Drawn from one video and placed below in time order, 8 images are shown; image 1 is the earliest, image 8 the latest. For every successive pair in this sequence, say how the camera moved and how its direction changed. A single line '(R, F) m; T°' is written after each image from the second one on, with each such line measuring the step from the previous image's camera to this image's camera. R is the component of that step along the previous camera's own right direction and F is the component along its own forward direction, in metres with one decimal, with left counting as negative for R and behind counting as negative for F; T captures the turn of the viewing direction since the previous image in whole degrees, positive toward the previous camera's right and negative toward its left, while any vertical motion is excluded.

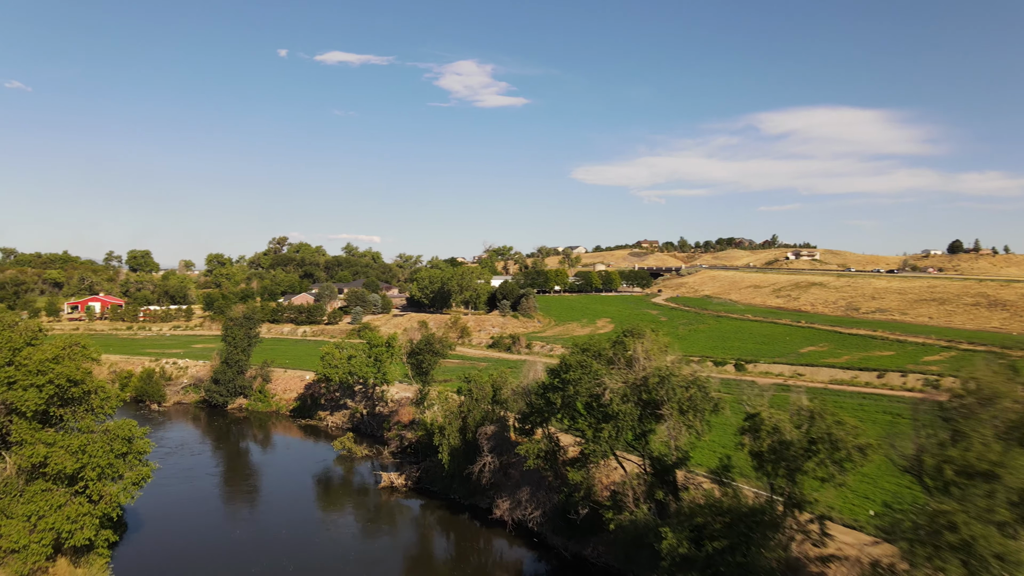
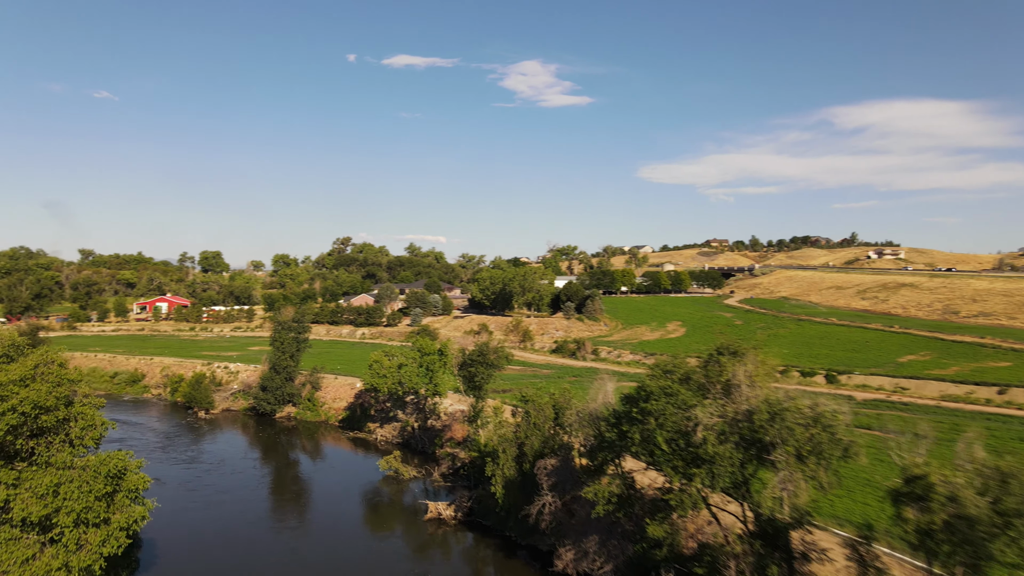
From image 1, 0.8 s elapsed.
(0.0, +3.1) m; -5°
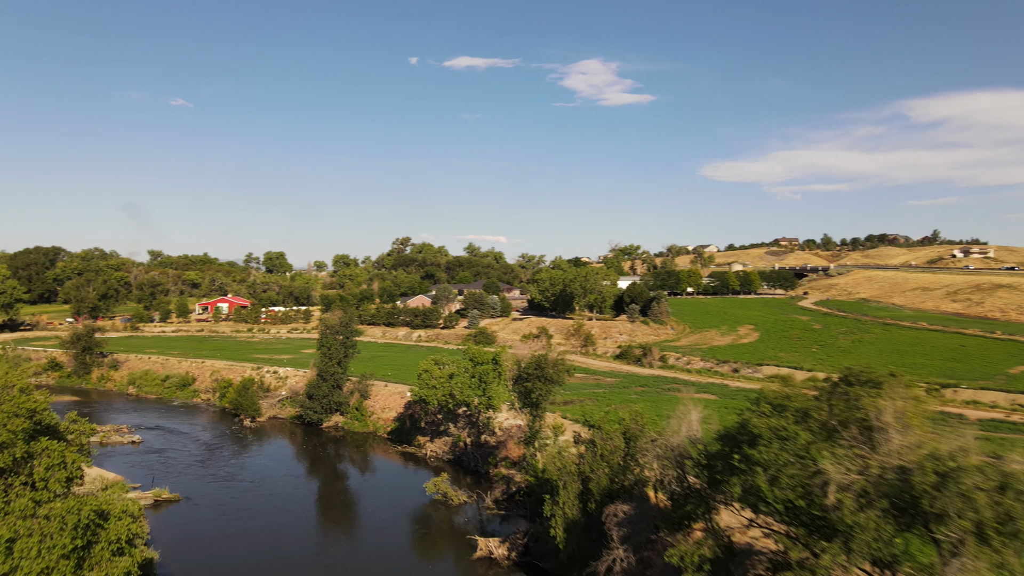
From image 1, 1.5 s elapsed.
(-0.1, +2.7) m; -5°
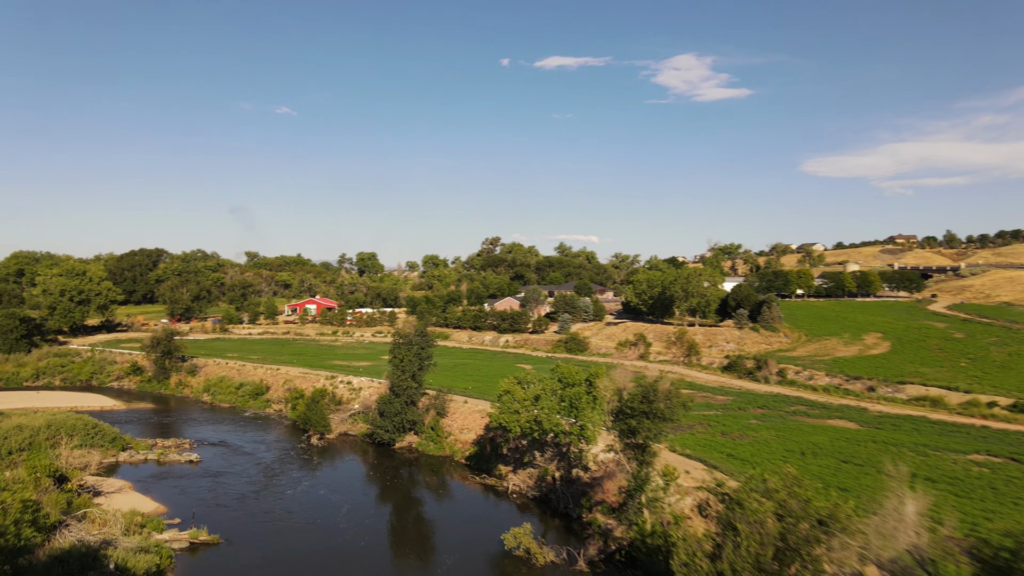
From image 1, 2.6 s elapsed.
(-0.2, +4.3) m; -7°
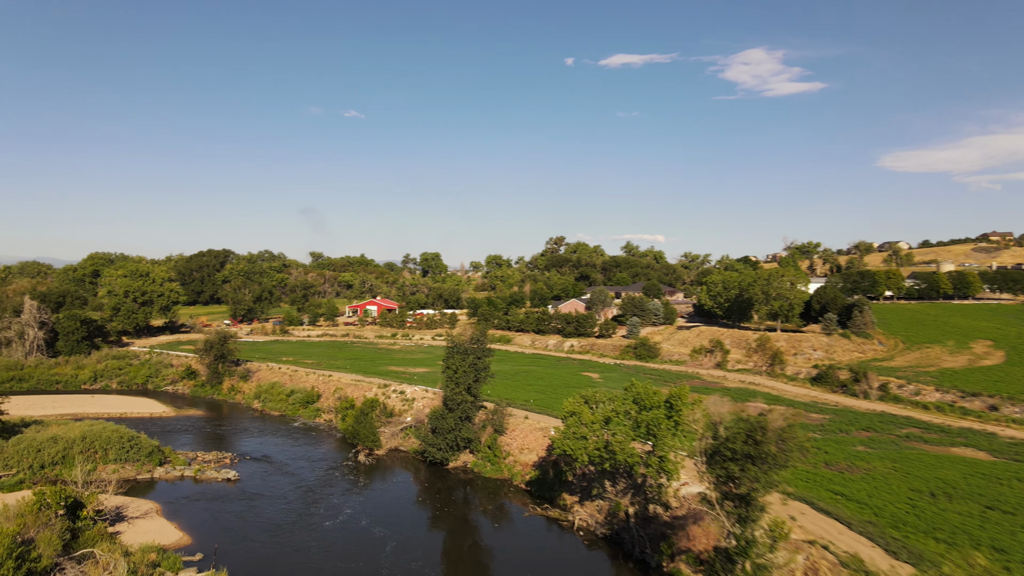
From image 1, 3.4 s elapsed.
(-0.1, +3.2) m; -5°
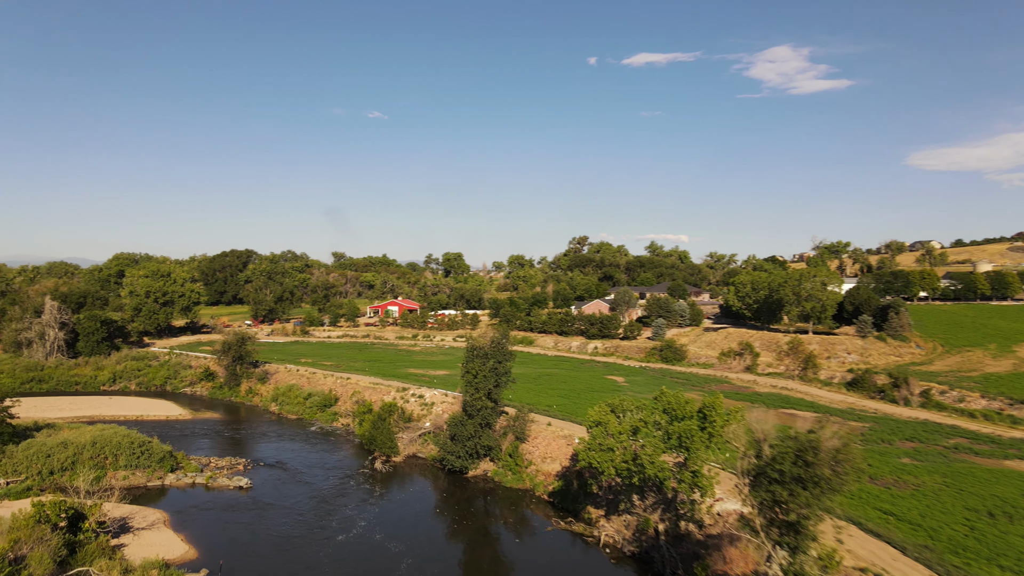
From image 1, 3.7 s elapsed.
(0.0, +1.2) m; -2°
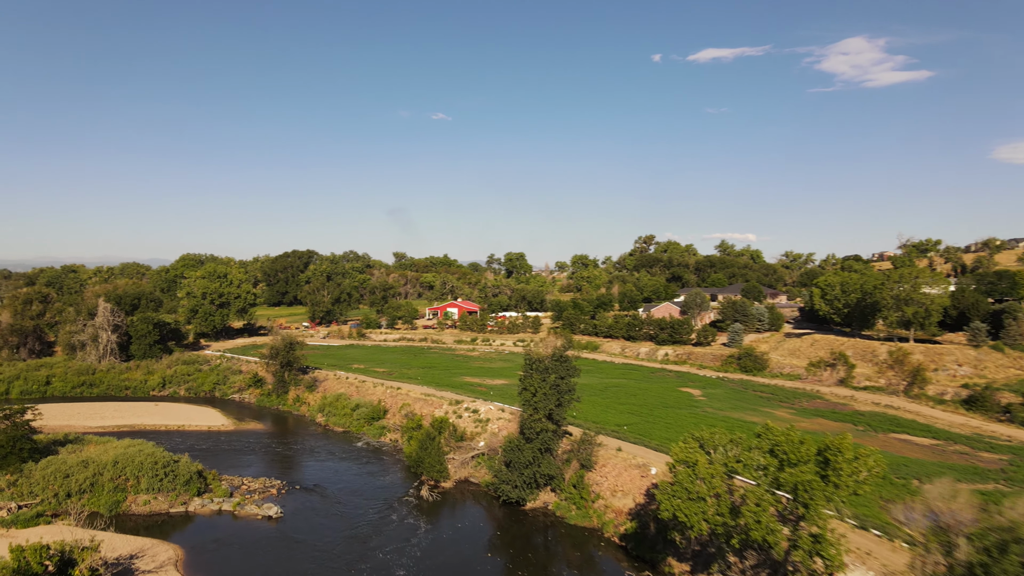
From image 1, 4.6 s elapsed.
(-0.1, +3.5) m; -5°
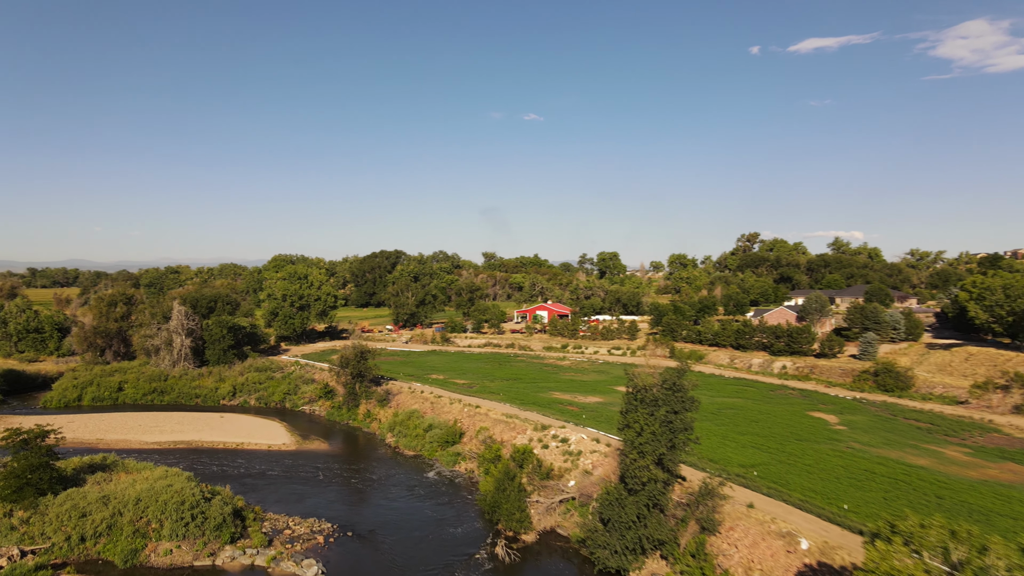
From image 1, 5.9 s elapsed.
(-0.2, +5.1) m; -7°
